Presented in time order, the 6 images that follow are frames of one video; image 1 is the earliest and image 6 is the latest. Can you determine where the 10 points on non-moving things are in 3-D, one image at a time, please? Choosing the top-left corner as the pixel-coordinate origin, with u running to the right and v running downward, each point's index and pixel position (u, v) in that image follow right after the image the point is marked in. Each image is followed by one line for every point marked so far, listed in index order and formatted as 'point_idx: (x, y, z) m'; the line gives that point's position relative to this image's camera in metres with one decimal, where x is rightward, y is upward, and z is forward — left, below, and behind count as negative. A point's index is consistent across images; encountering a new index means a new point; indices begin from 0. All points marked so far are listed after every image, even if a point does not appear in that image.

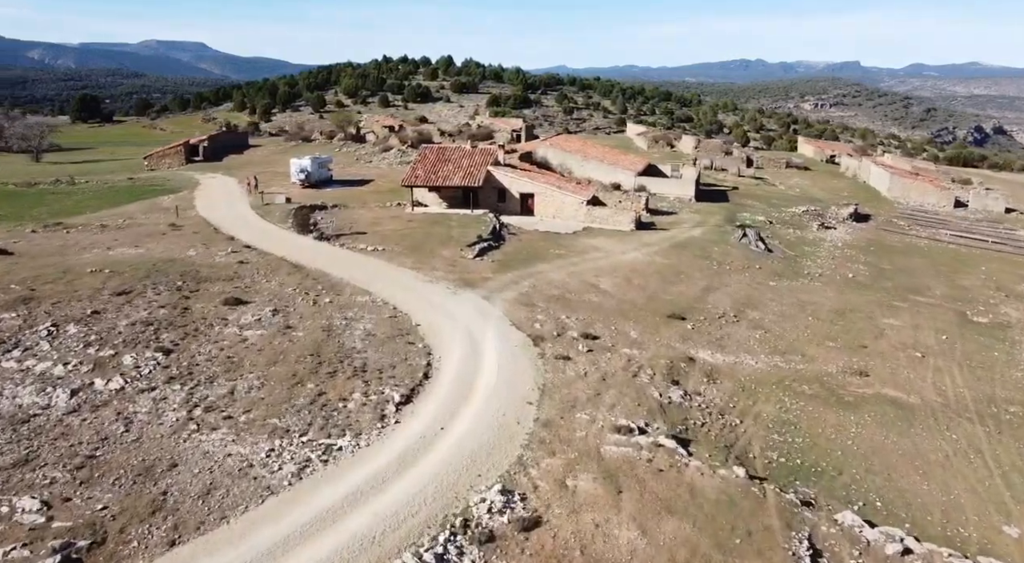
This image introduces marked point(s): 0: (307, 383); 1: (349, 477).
0: (-5.4, -2.6, +17.2) m
1: (-3.4, -4.1, +13.6) m
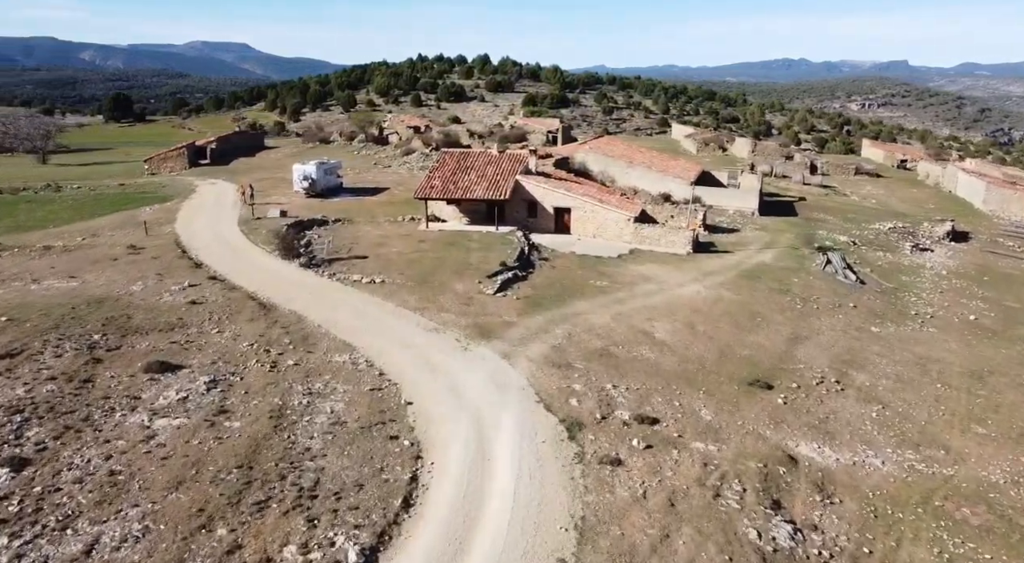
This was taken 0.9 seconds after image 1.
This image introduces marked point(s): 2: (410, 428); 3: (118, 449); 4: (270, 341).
0: (-5.0, -4.1, +11.2) m
1: (-3.3, -5.6, +7.5) m
2: (-2.3, -3.3, +15.1) m
3: (-7.7, -3.2, +12.9) m
4: (-6.9, -1.7, +18.7) m
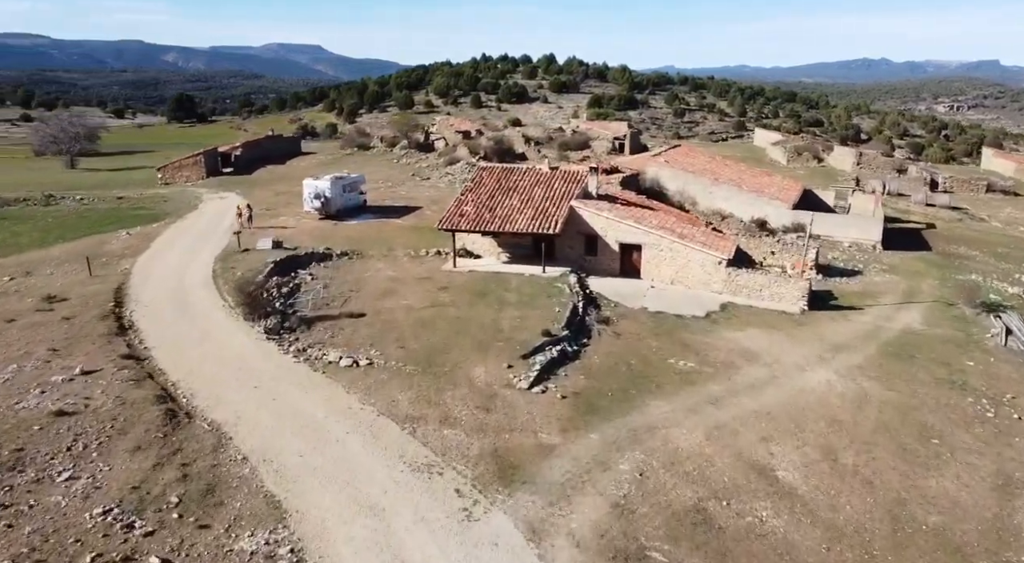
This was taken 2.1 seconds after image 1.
0: (-5.2, -6.2, +3.7) m
1: (-3.9, -7.7, -0.1) m
2: (-2.2, -5.5, +7.4) m
3: (-7.7, -5.3, +5.7) m
4: (-6.3, -3.7, +11.4) m
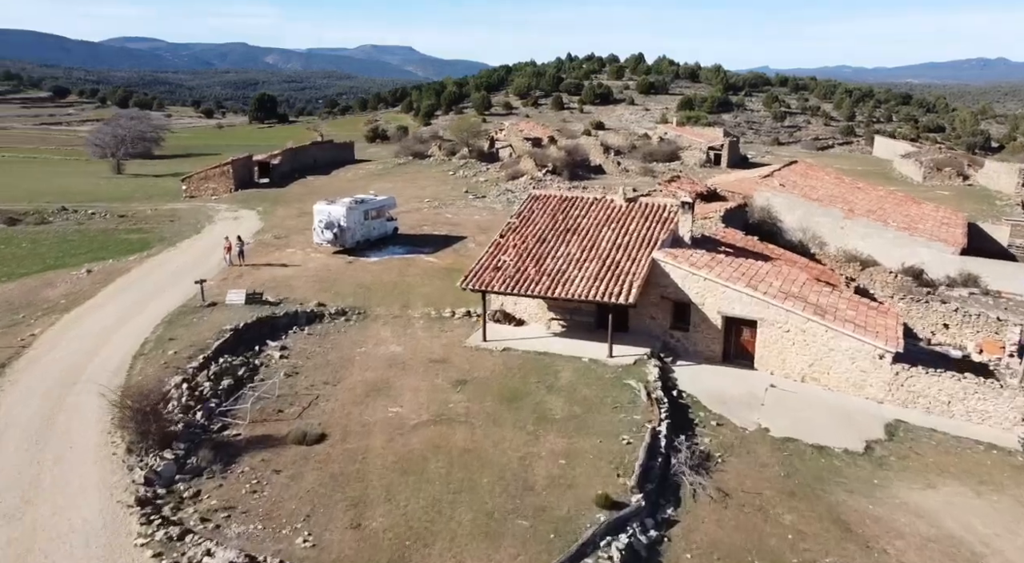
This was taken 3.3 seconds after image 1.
0: (-6.7, -8.4, -3.6) m
1: (-5.9, -9.9, -7.6) m
2: (-3.2, -7.8, -0.4) m
3: (-8.9, -7.3, -1.4) m
4: (-6.8, -5.9, +4.1) m
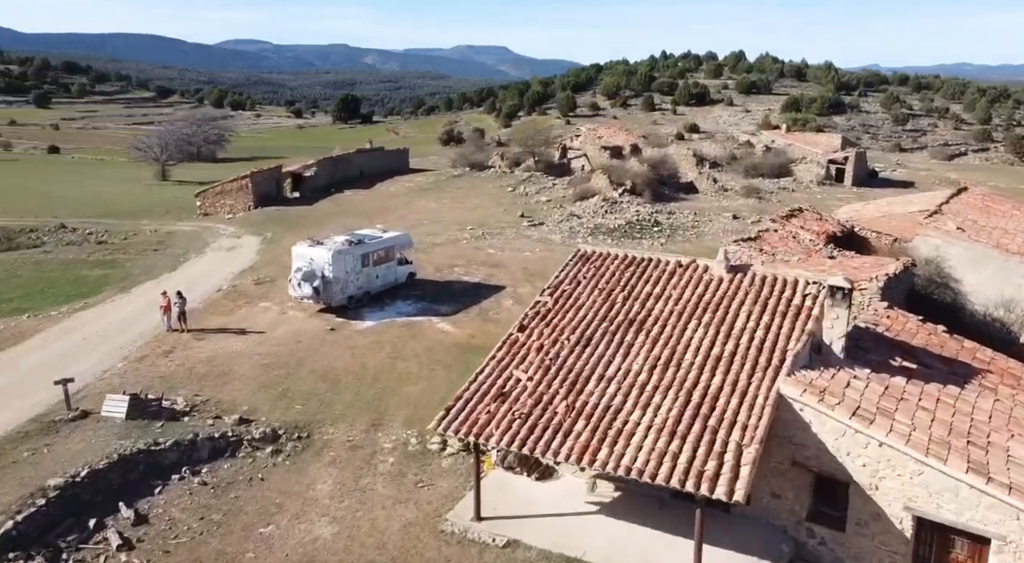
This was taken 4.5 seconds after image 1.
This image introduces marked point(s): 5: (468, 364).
0: (-9.6, -10.5, -10.7) m
1: (-9.4, -12.1, -14.8) m
2: (-5.7, -10.0, -7.9) m
3: (-11.5, -9.4, -8.2) m
4: (-8.6, -8.0, -3.0) m
5: (-1.1, -1.8, +17.5) m
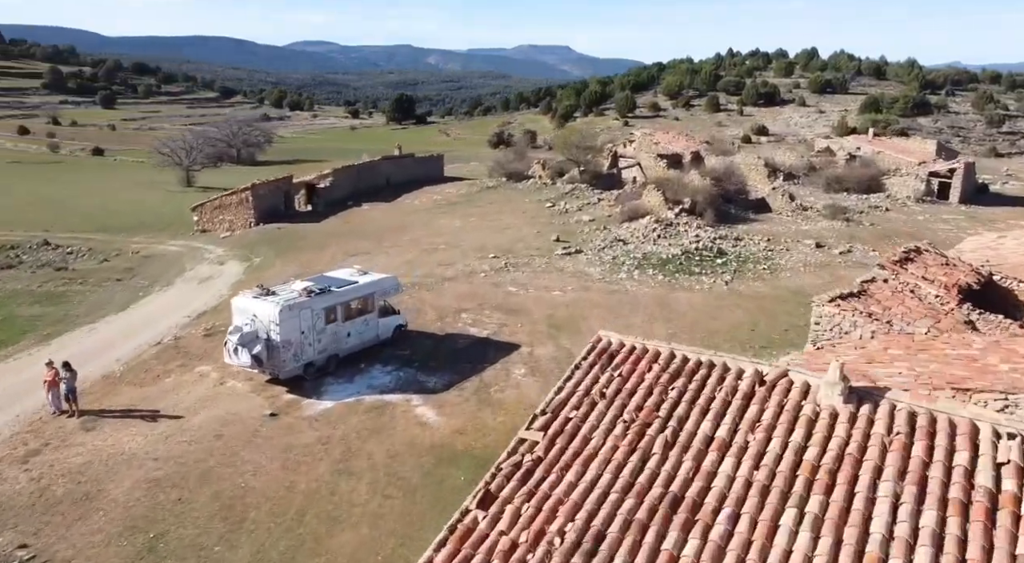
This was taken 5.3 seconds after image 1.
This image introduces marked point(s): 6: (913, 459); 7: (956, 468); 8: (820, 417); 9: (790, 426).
0: (-12.4, -11.9, -15.3) m
1: (-12.5, -13.5, -19.4) m
2: (-8.2, -11.5, -12.9) m
3: (-14.0, -10.8, -12.7) m
4: (-10.6, -9.5, -7.7) m
5: (-1.2, -3.5, +12.1) m
6: (+4.5, -2.0, +6.9) m
7: (+4.8, -2.2, +6.7) m
8: (+3.9, -1.6, +7.9) m
9: (+3.4, -1.7, +7.7) m
